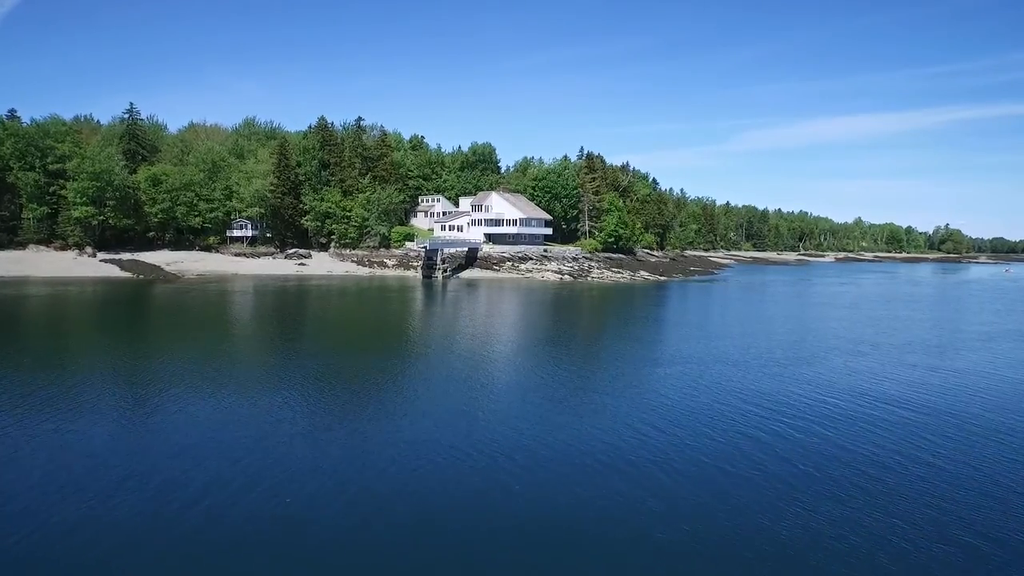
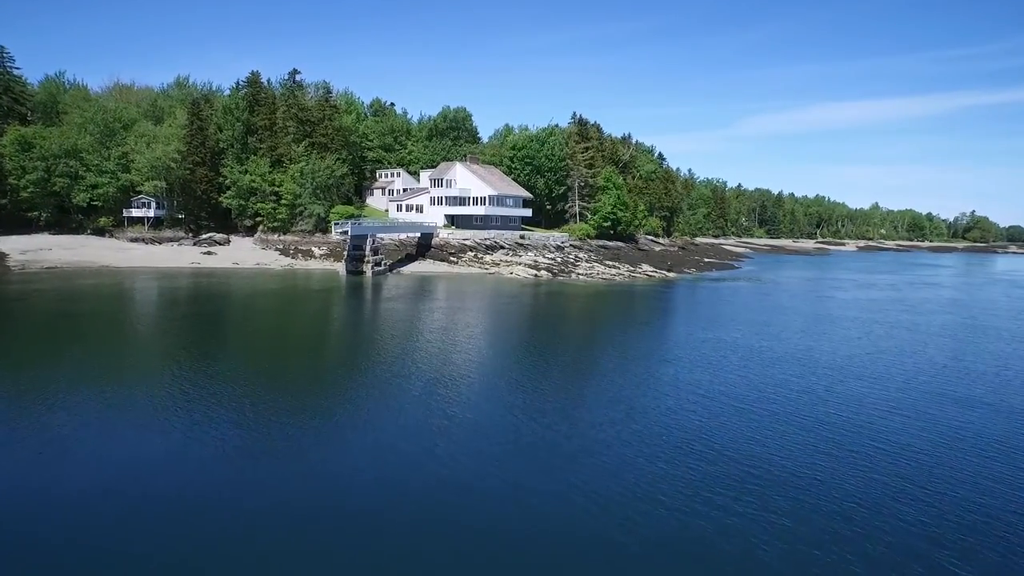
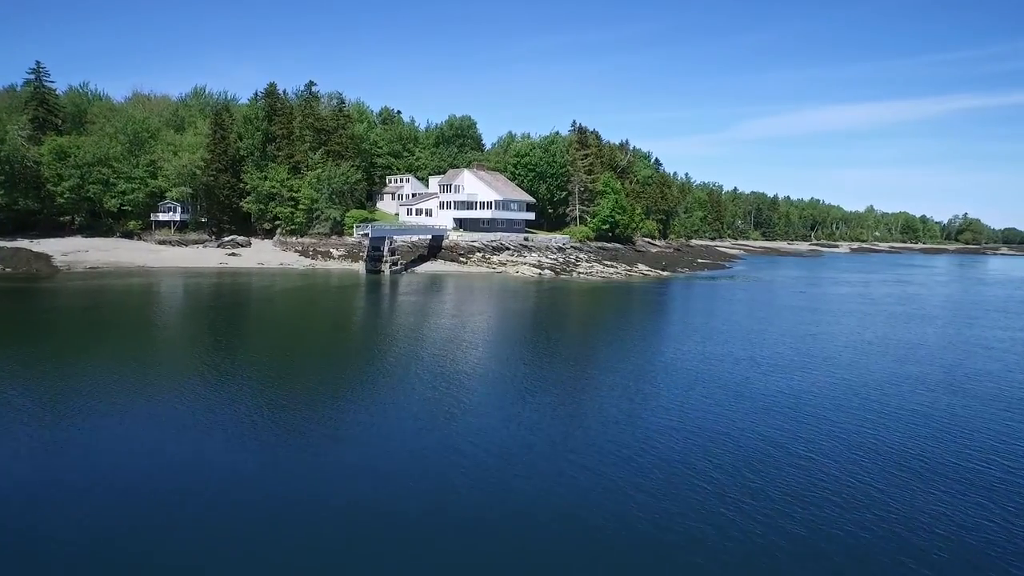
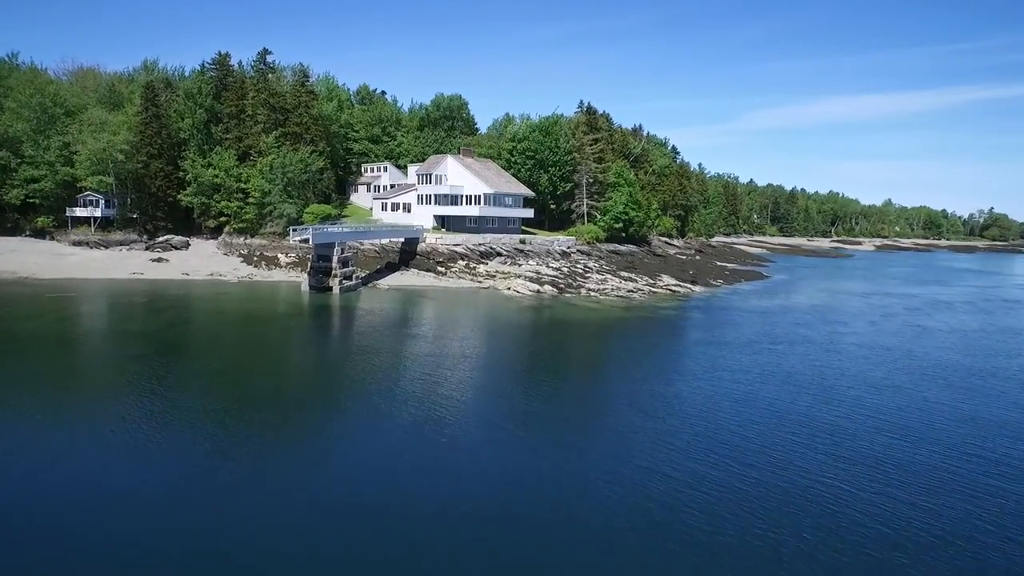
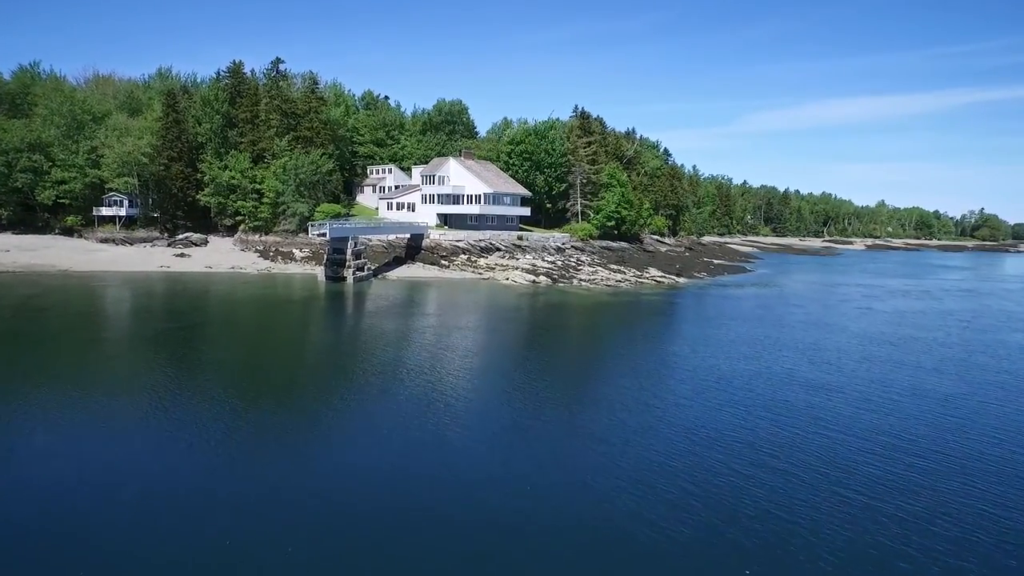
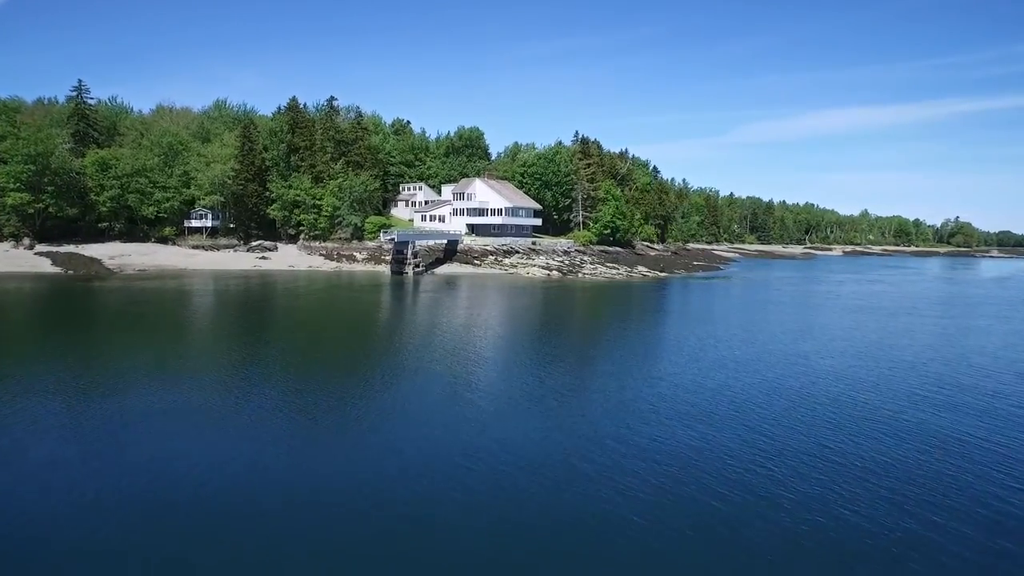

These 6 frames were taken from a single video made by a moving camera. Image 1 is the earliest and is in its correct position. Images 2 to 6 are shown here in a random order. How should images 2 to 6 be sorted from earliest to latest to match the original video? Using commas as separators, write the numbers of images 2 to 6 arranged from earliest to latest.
6, 3, 2, 5, 4
